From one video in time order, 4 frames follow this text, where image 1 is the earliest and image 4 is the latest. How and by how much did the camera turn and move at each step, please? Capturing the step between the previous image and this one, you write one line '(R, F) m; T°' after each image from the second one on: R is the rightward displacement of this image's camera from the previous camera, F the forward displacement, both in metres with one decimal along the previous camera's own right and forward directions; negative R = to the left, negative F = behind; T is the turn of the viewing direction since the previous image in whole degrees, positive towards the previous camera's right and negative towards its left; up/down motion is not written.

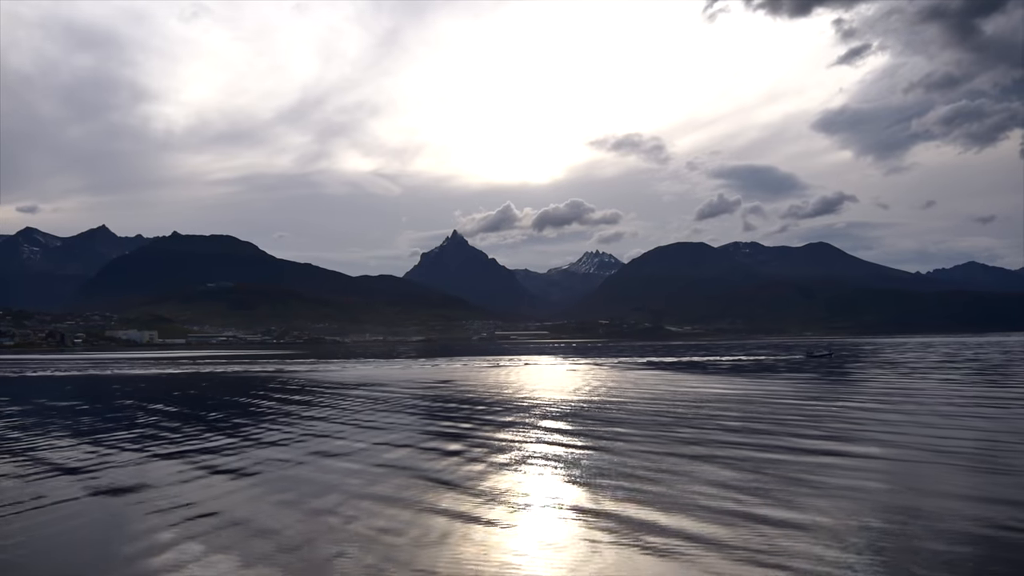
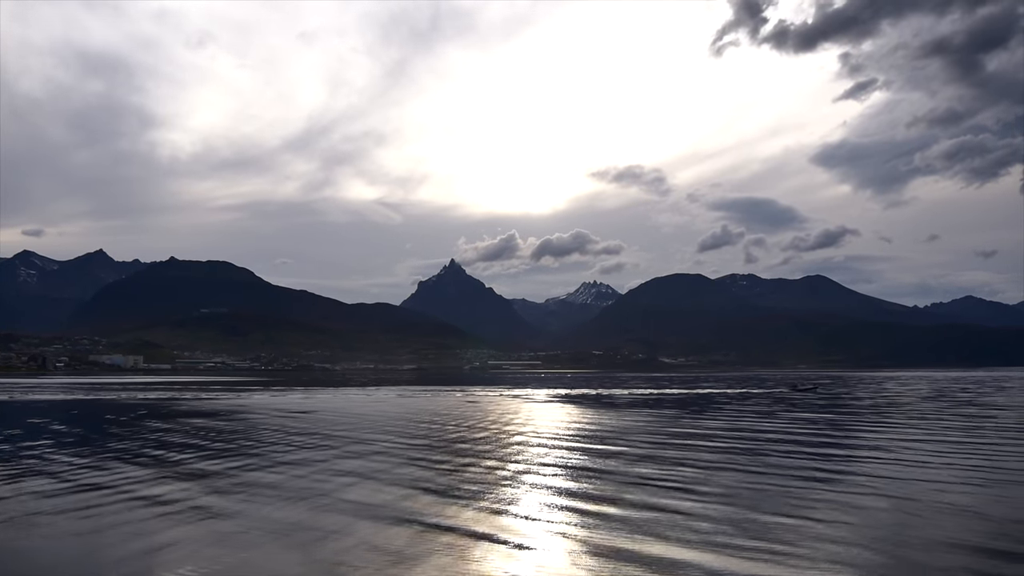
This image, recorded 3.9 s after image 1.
(+2.8, +0.8) m; 0°
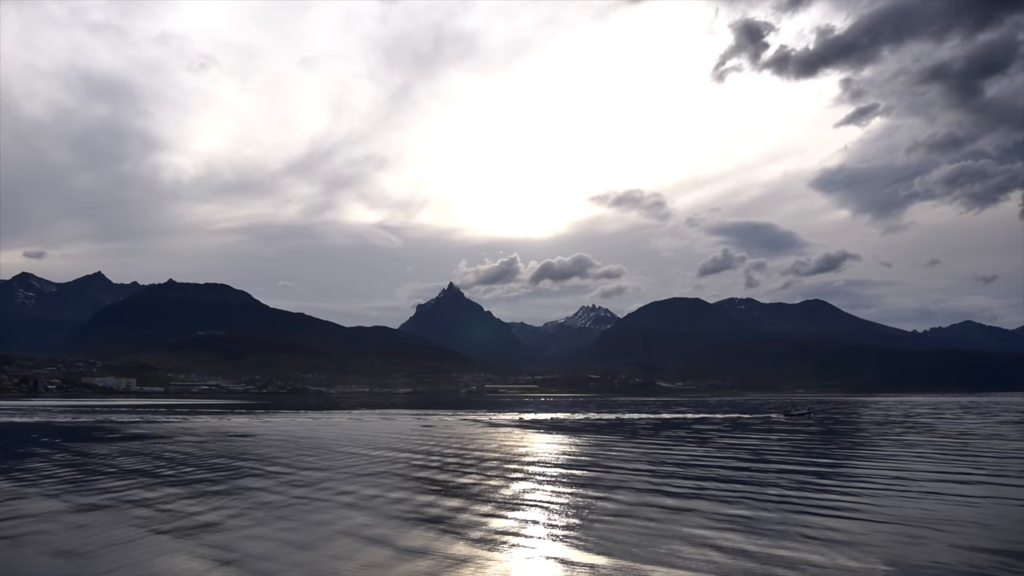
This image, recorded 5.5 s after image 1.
(+1.2, +0.2) m; 0°
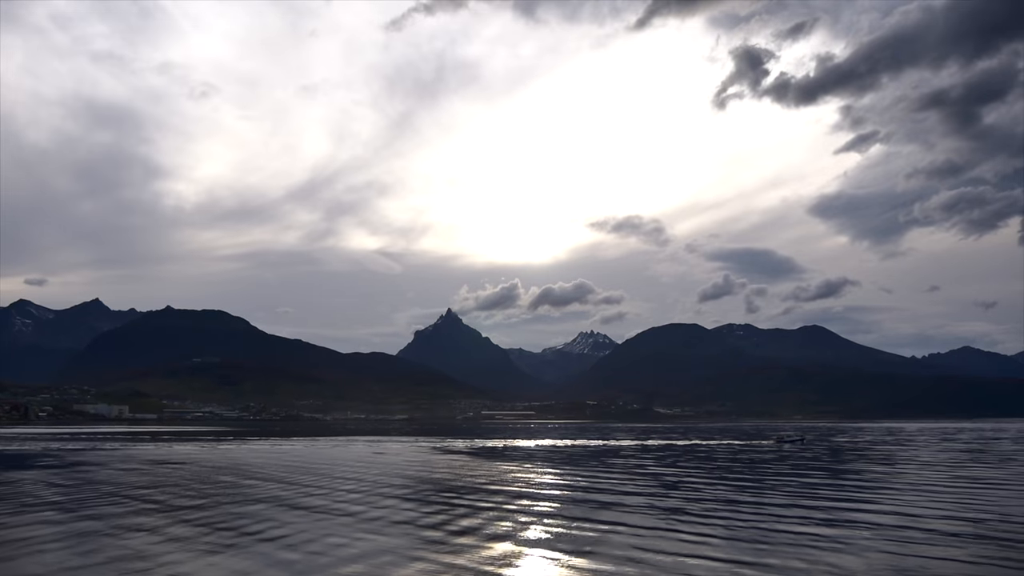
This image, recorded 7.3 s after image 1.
(+1.2, +0.1) m; 0°
